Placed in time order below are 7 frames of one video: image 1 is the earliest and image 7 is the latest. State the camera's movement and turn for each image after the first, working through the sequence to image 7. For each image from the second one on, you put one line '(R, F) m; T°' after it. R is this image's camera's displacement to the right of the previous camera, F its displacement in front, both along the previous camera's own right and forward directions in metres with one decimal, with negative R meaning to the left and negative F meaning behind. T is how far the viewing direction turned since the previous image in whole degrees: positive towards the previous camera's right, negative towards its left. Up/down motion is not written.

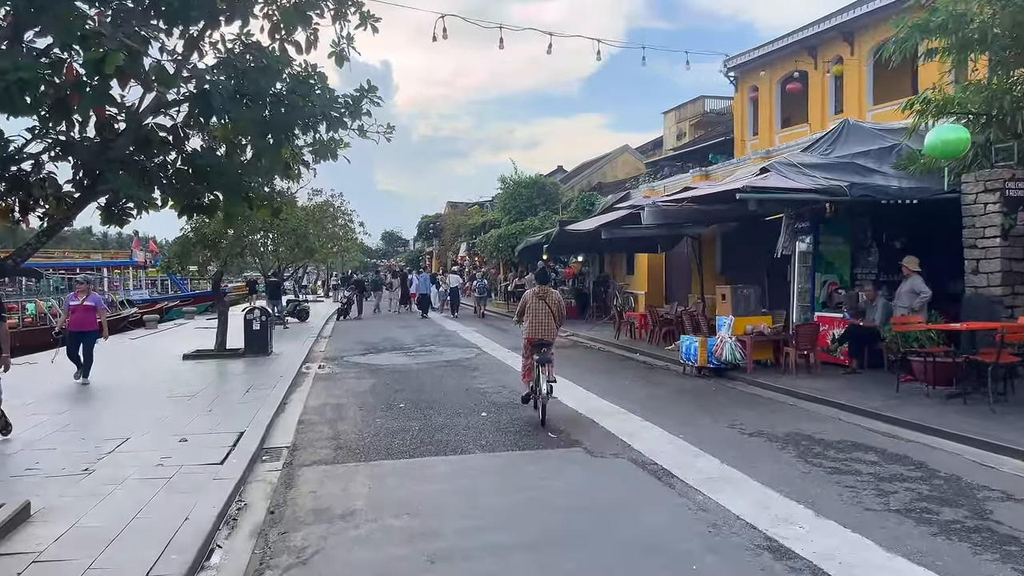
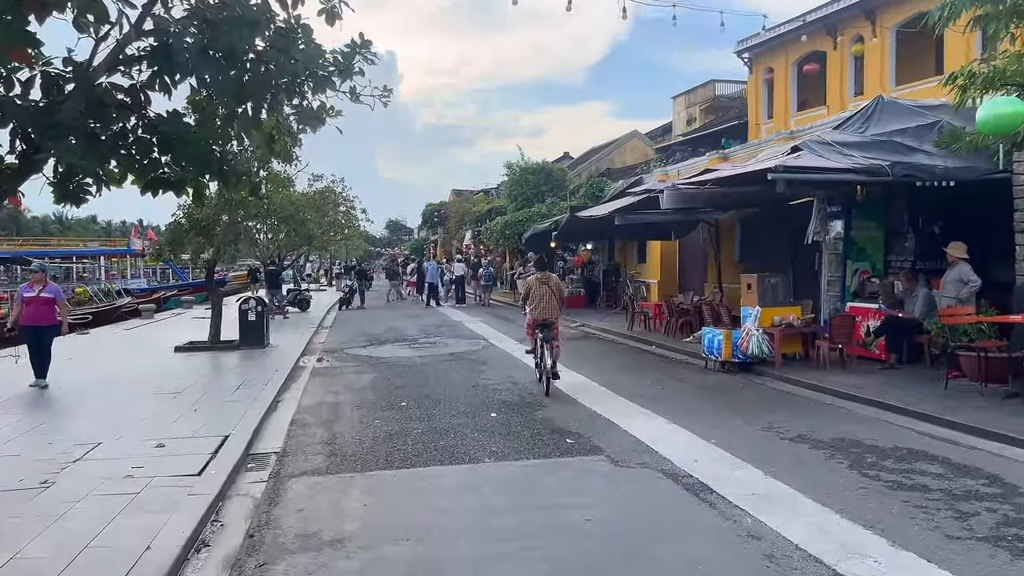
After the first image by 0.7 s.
(-0.1, +0.8) m; 0°
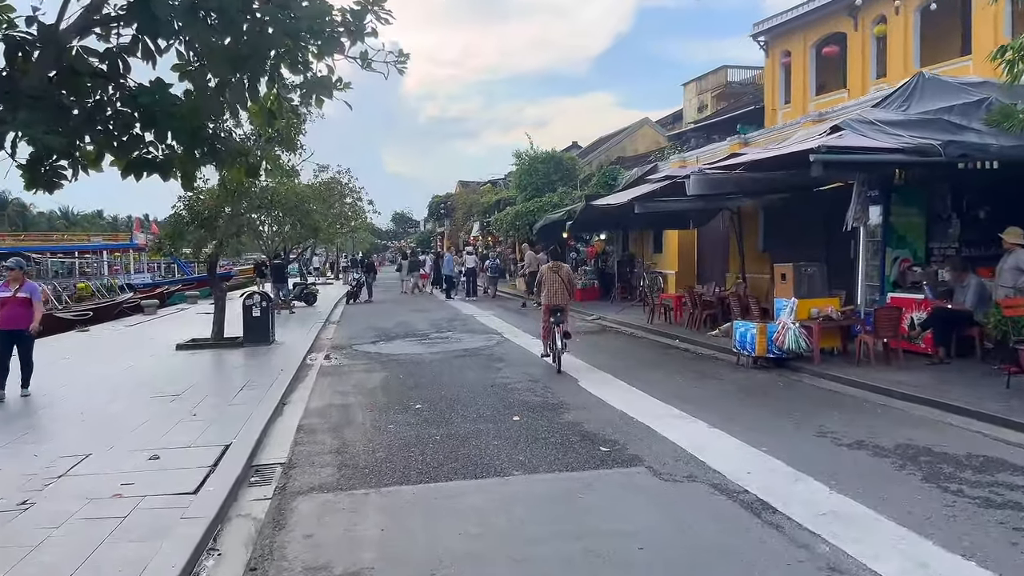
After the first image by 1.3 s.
(-0.2, +0.7) m; 0°
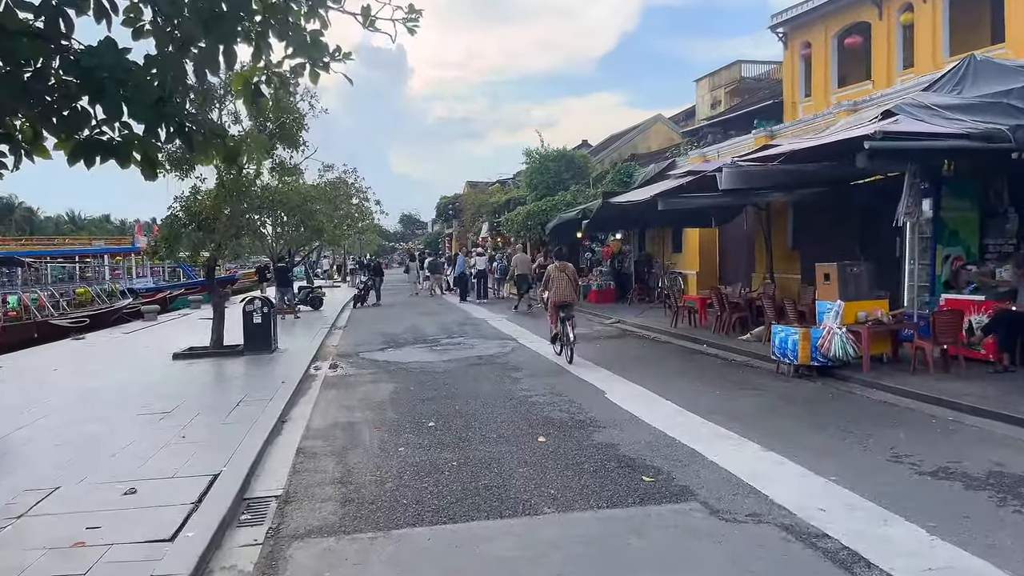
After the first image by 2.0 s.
(-0.1, +0.8) m; -1°
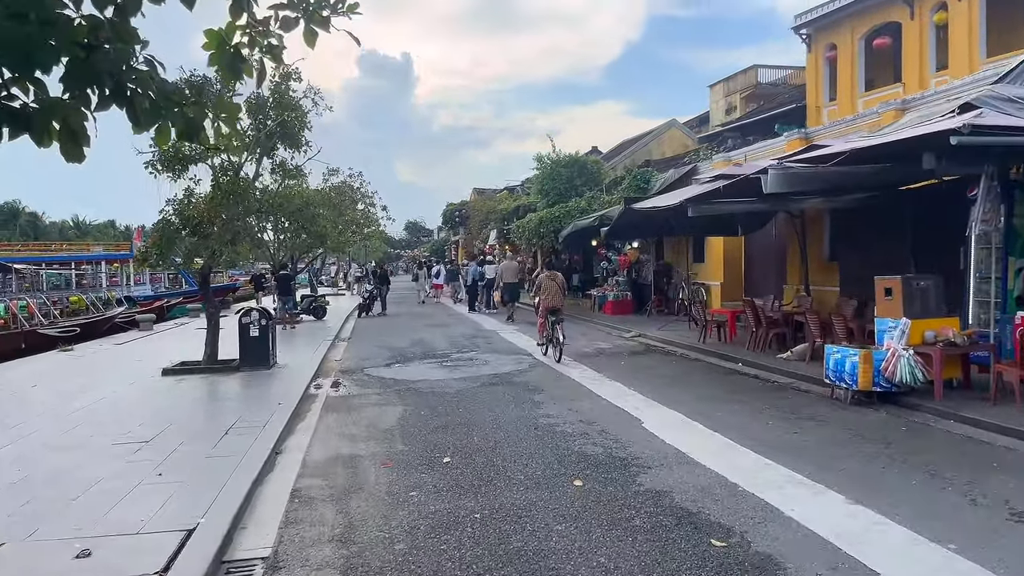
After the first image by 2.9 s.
(-0.2, +1.0) m; 0°
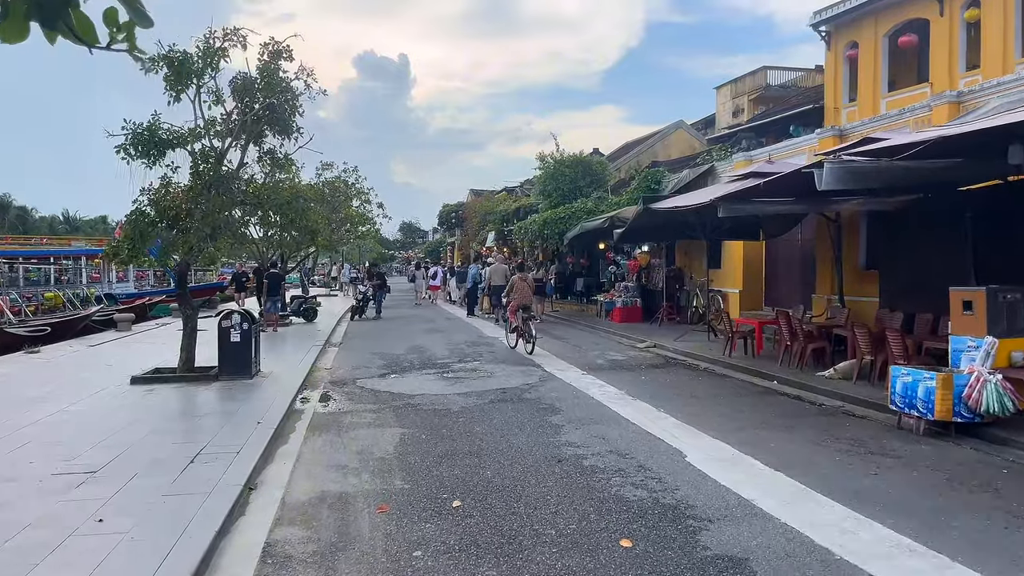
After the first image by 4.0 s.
(-0.2, +1.2) m; 0°
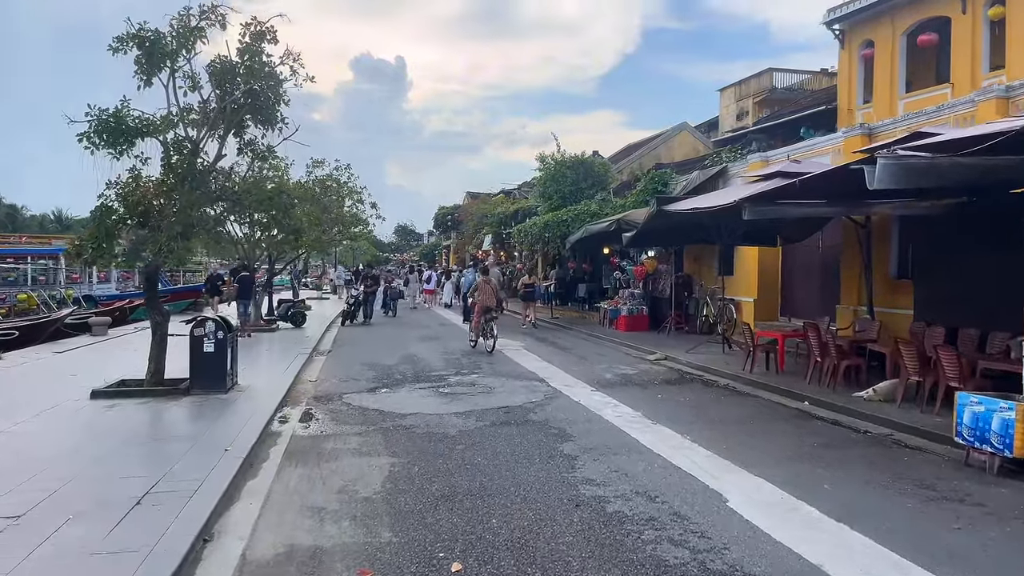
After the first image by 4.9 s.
(-0.1, +1.0) m; 0°
